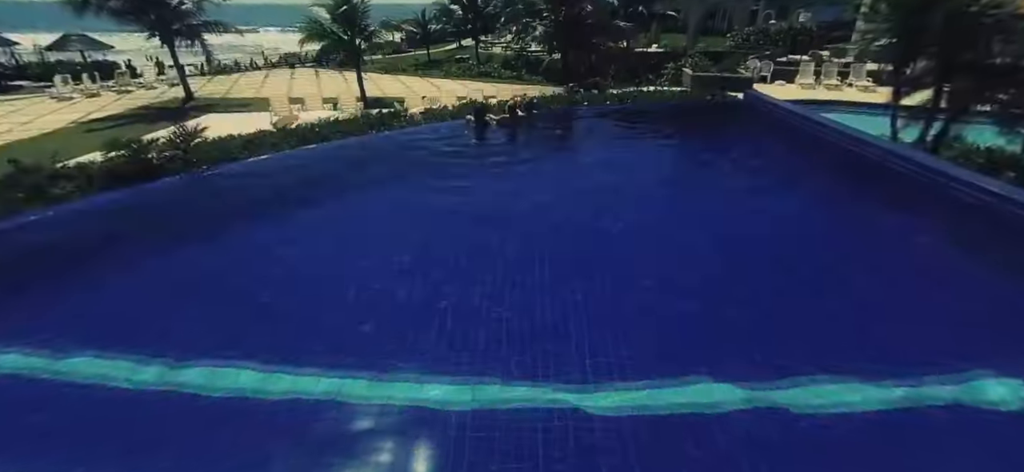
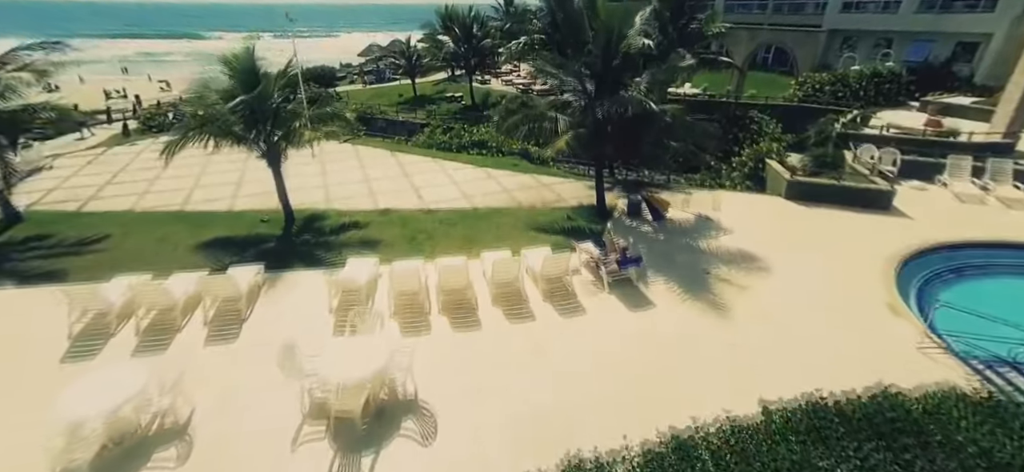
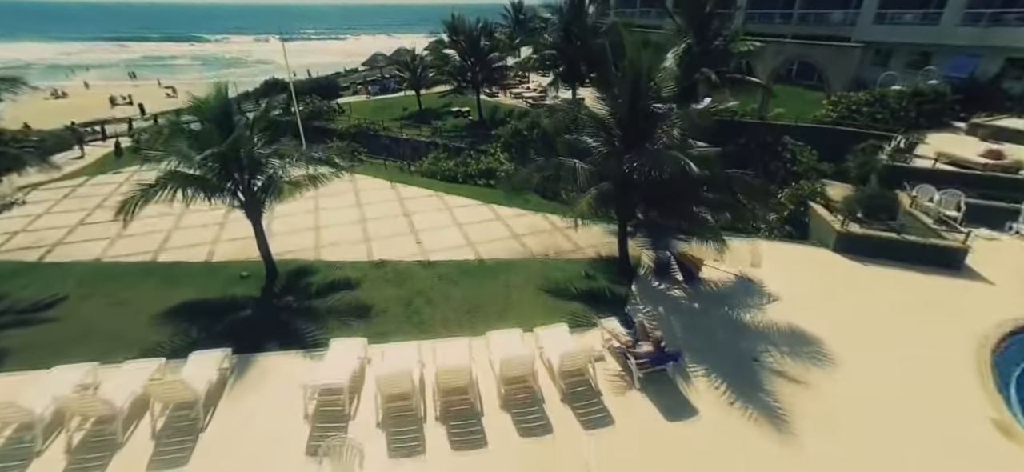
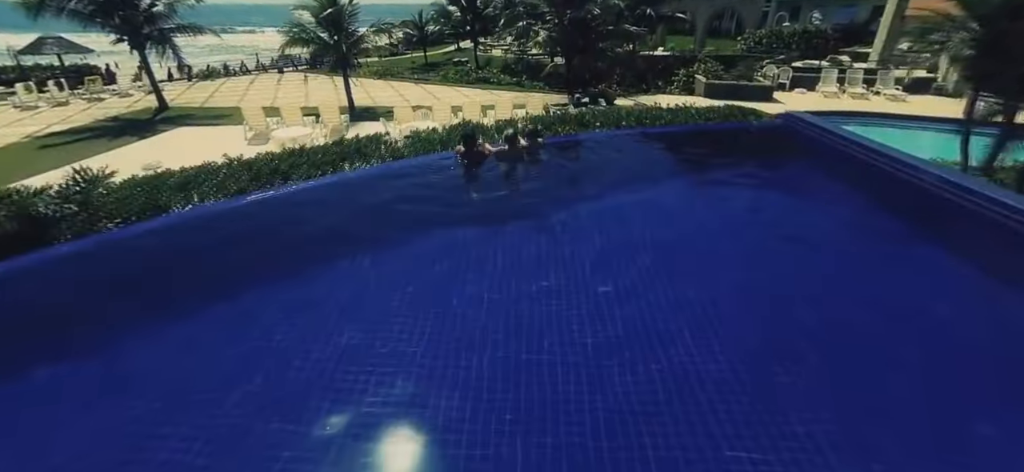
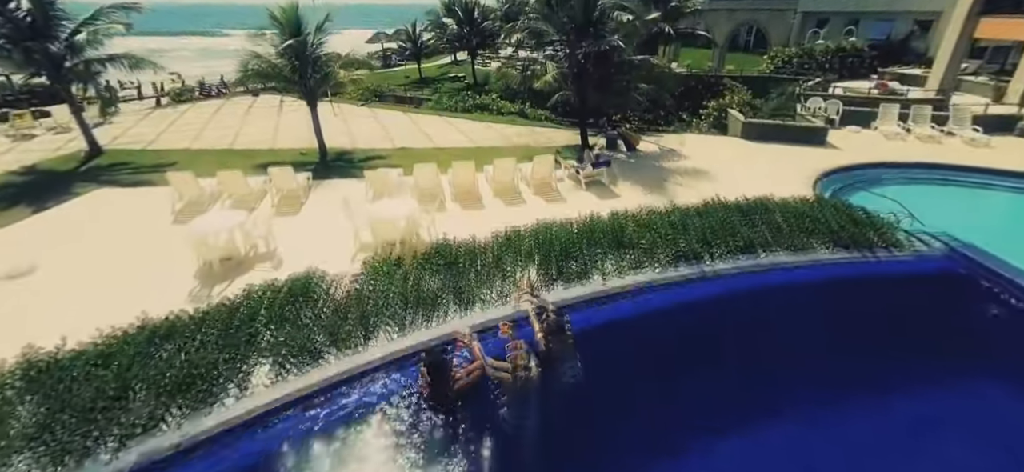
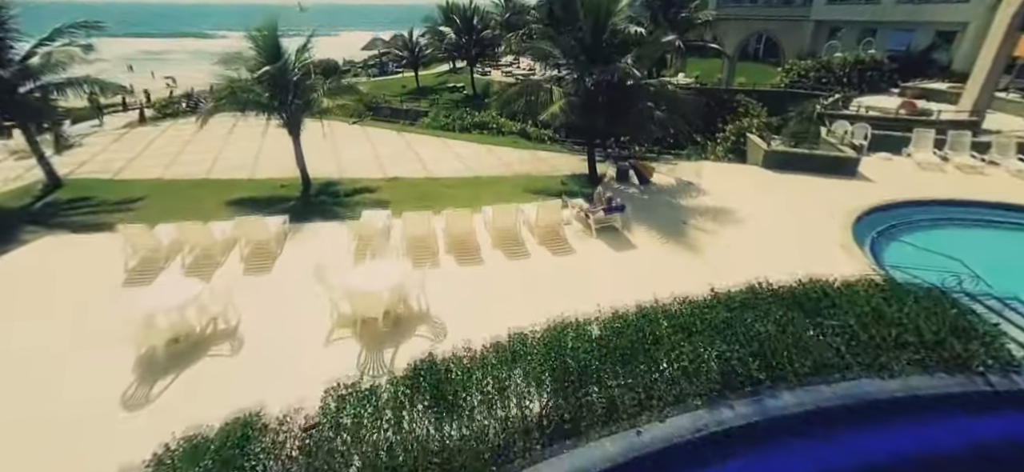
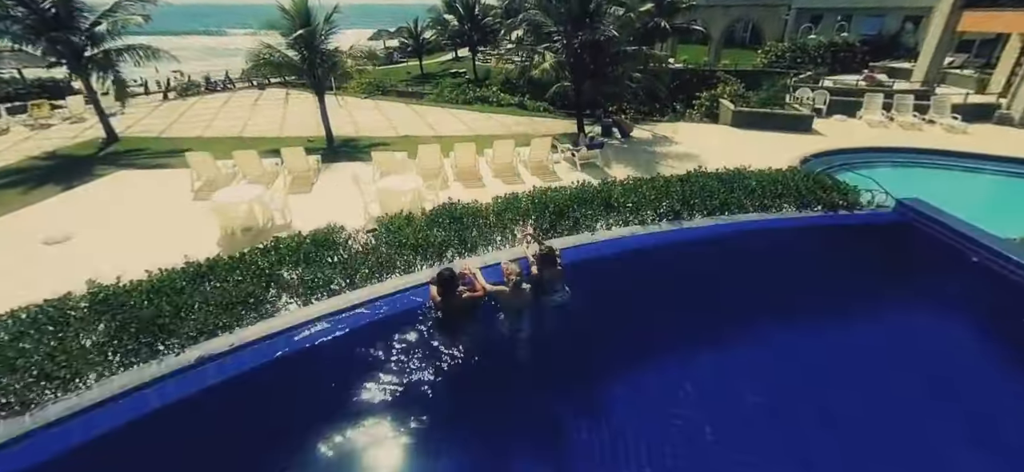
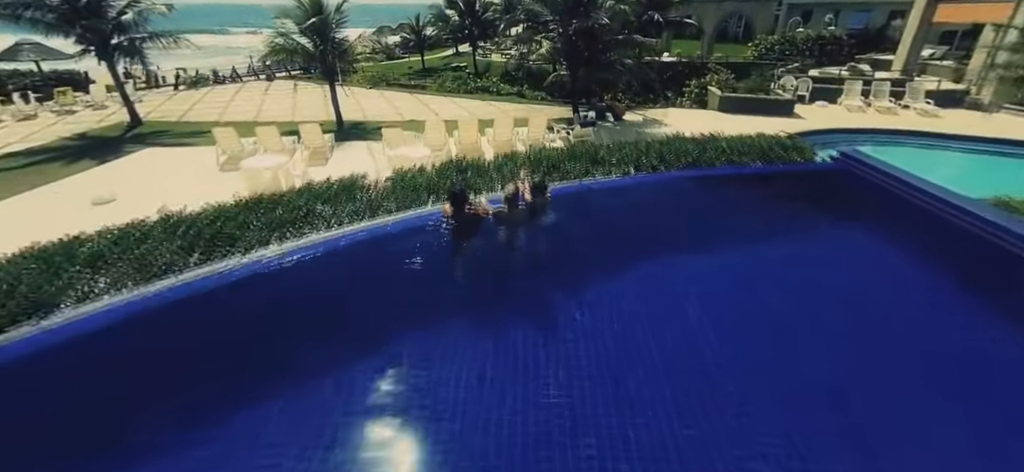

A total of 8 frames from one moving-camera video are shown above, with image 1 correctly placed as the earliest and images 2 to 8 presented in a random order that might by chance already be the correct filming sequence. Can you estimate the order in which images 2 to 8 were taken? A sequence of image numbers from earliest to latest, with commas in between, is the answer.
4, 8, 7, 5, 6, 2, 3
